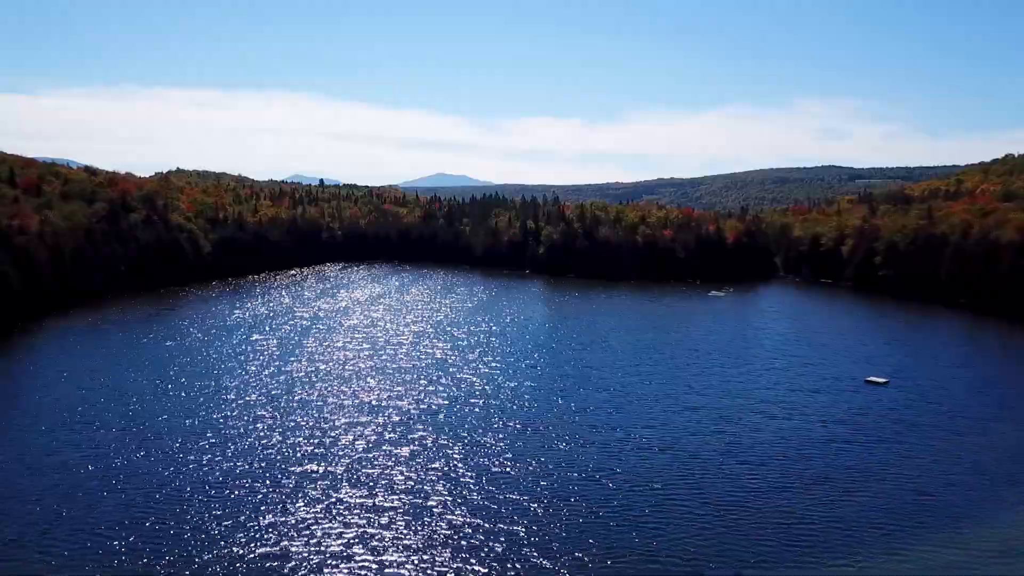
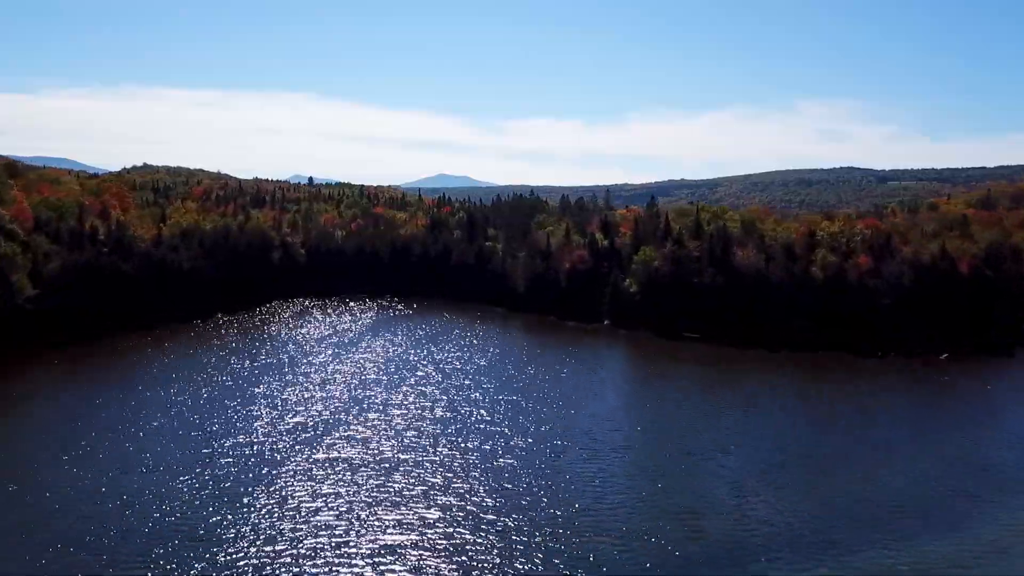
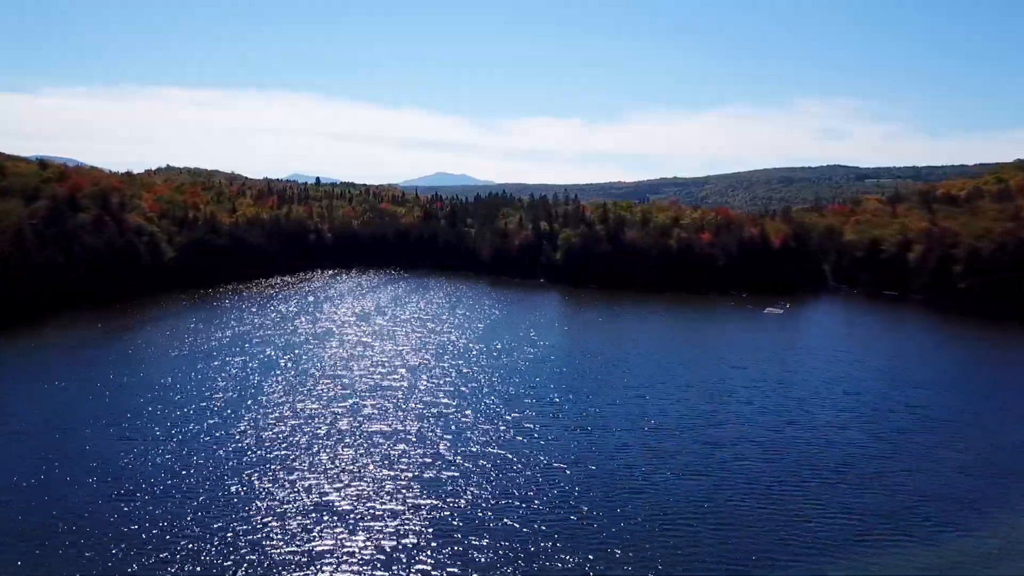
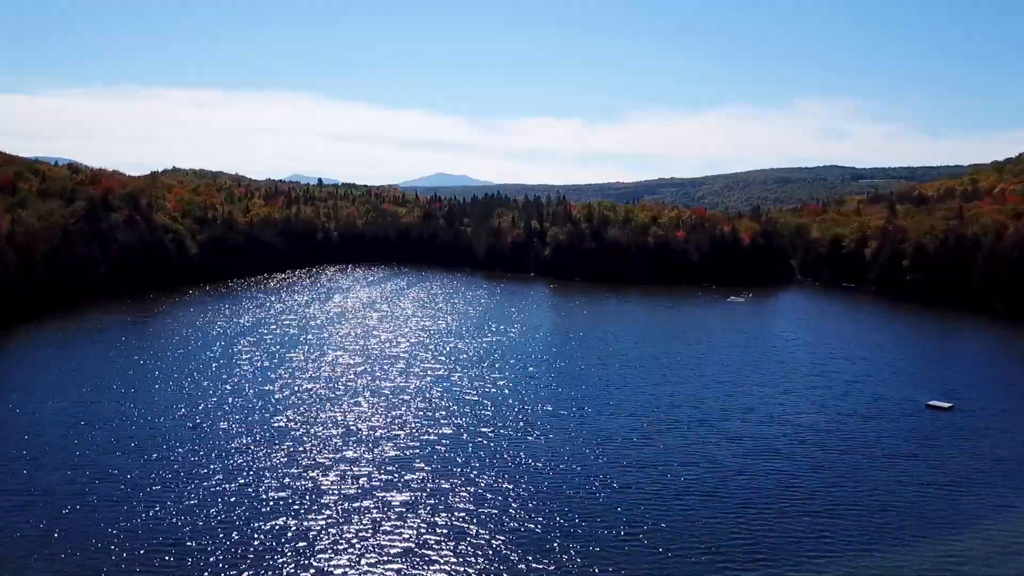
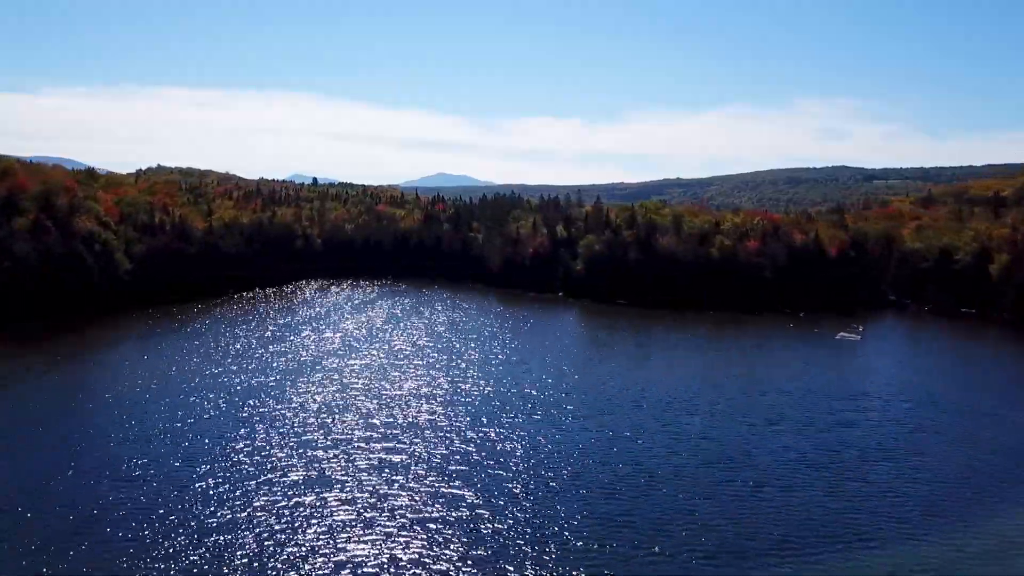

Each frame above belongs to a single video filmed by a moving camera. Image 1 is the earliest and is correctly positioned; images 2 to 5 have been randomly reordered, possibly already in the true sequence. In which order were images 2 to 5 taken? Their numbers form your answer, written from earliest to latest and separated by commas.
4, 3, 5, 2
